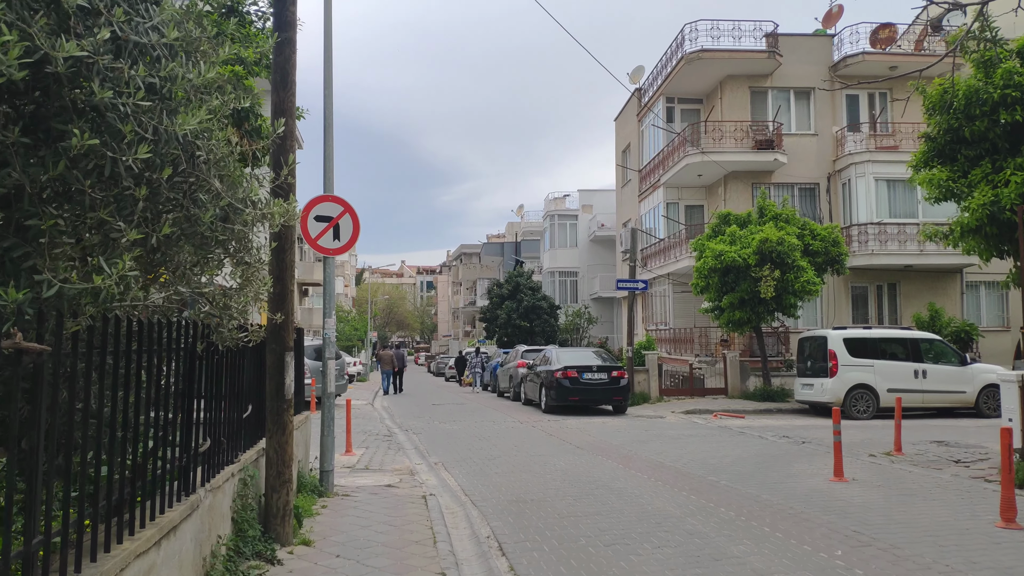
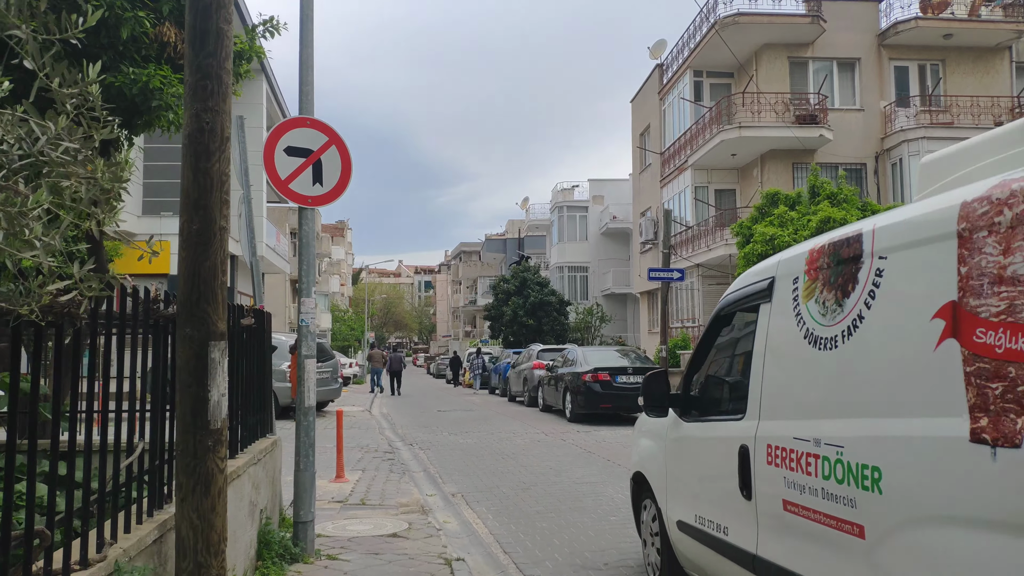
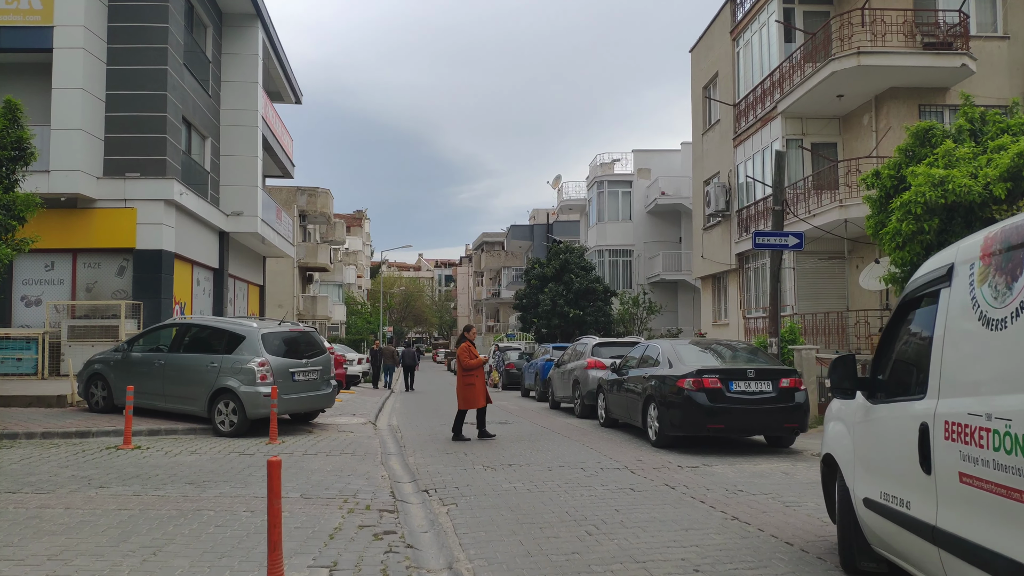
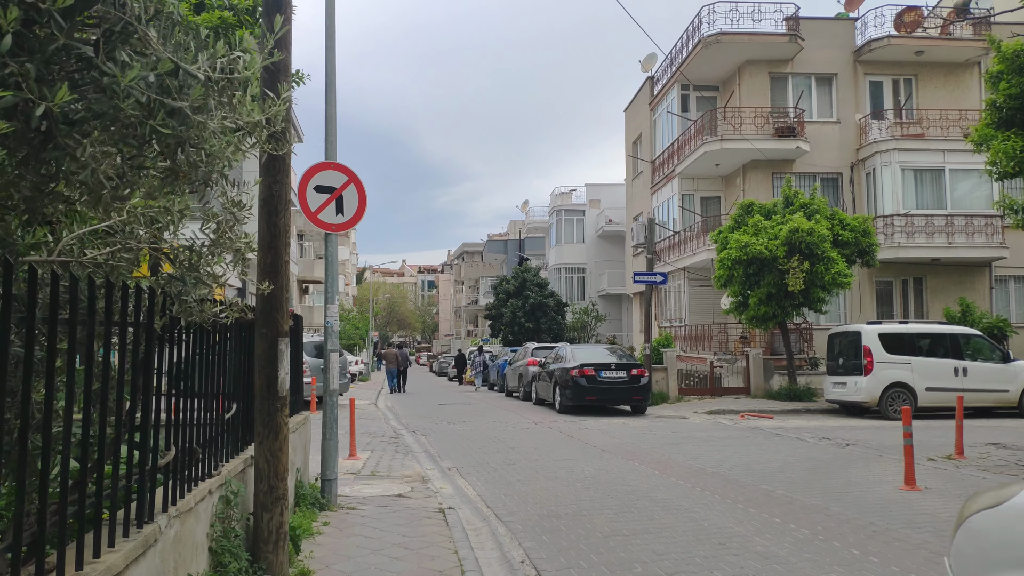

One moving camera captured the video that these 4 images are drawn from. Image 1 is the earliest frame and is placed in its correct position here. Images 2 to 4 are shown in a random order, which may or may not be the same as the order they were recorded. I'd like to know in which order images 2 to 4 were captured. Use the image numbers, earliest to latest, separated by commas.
4, 2, 3
